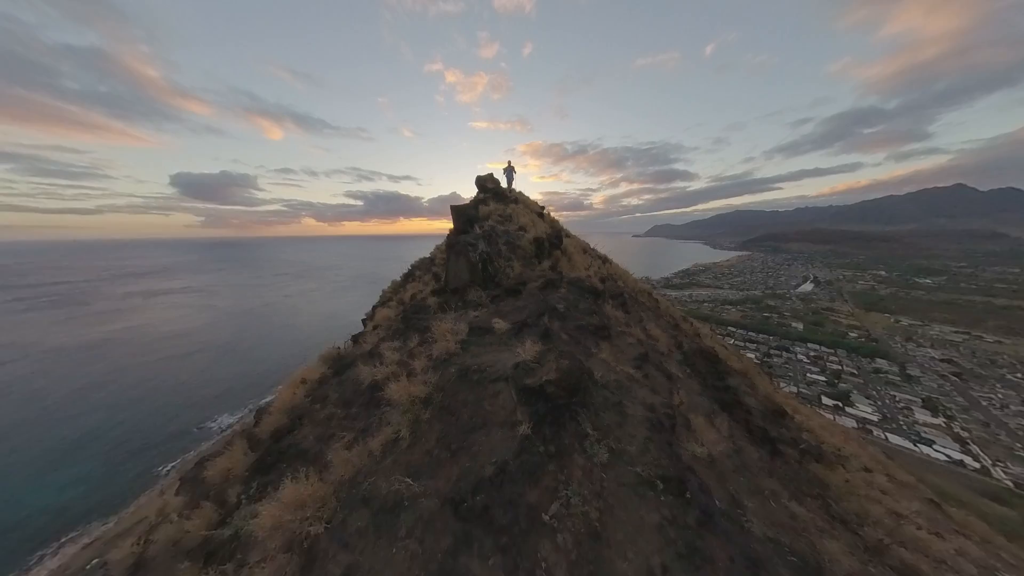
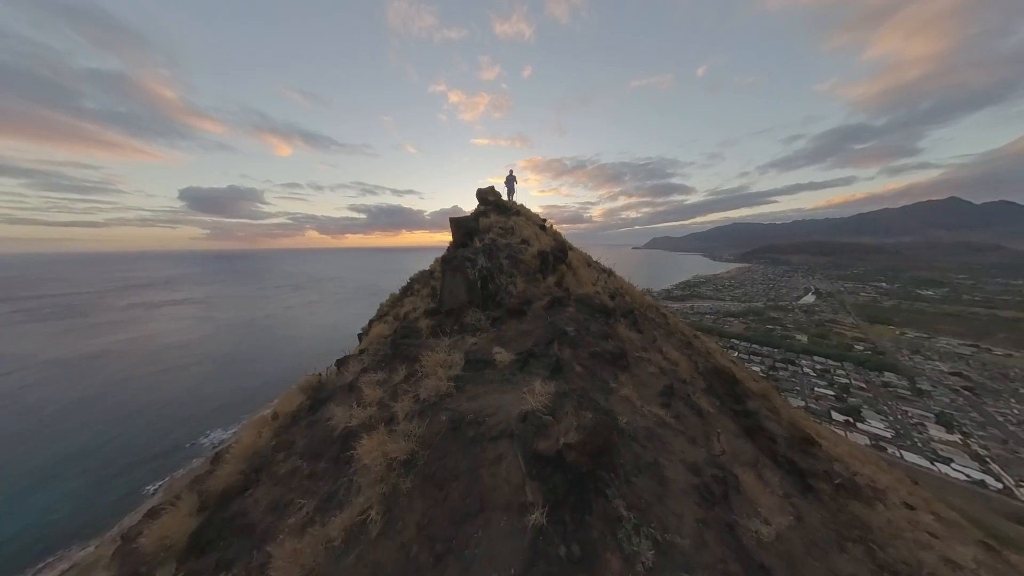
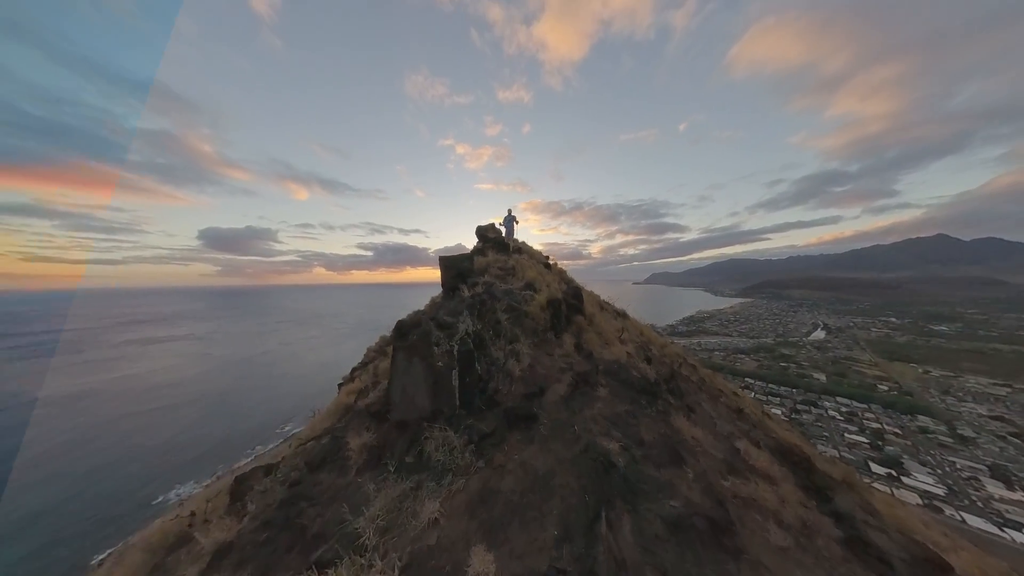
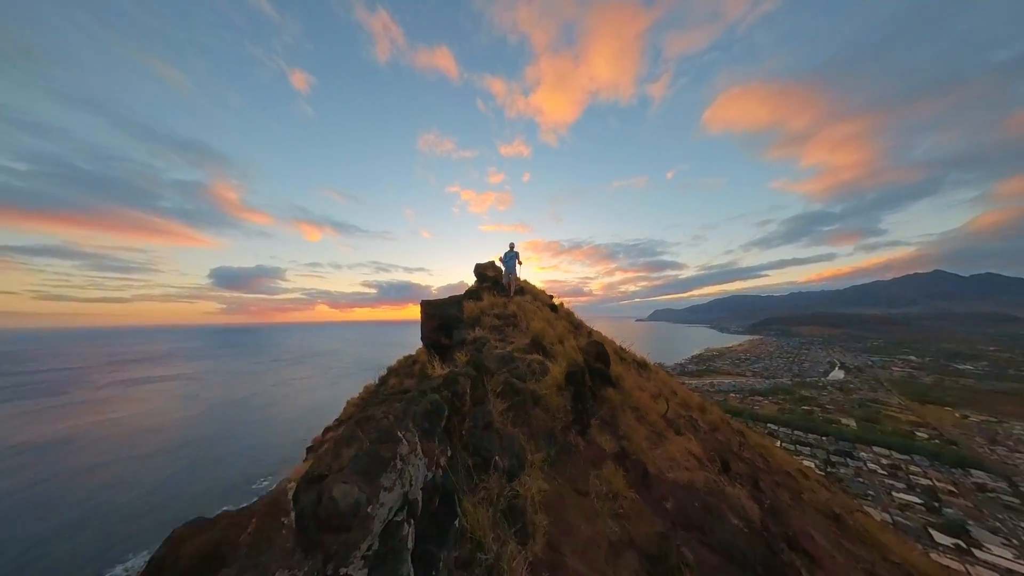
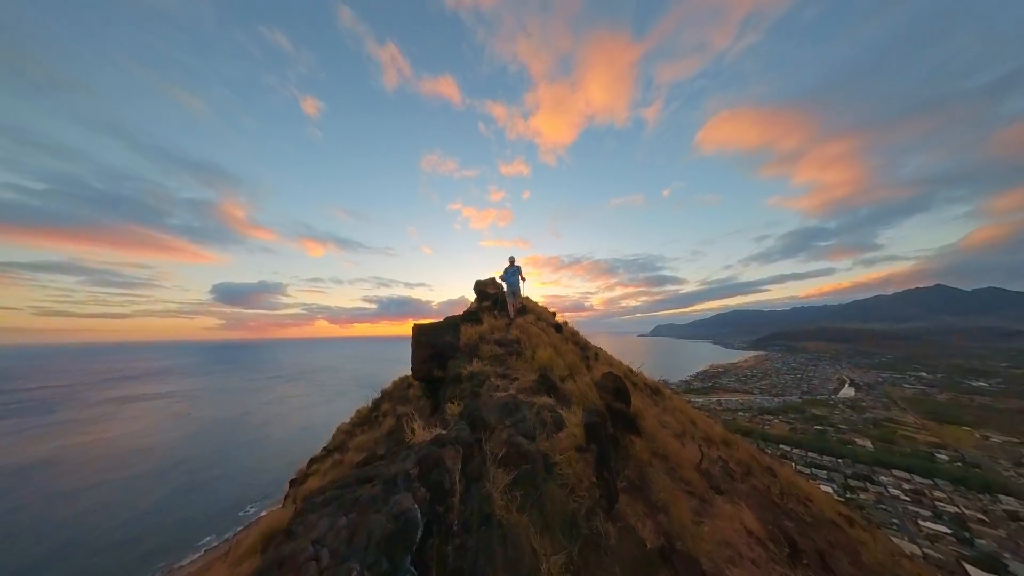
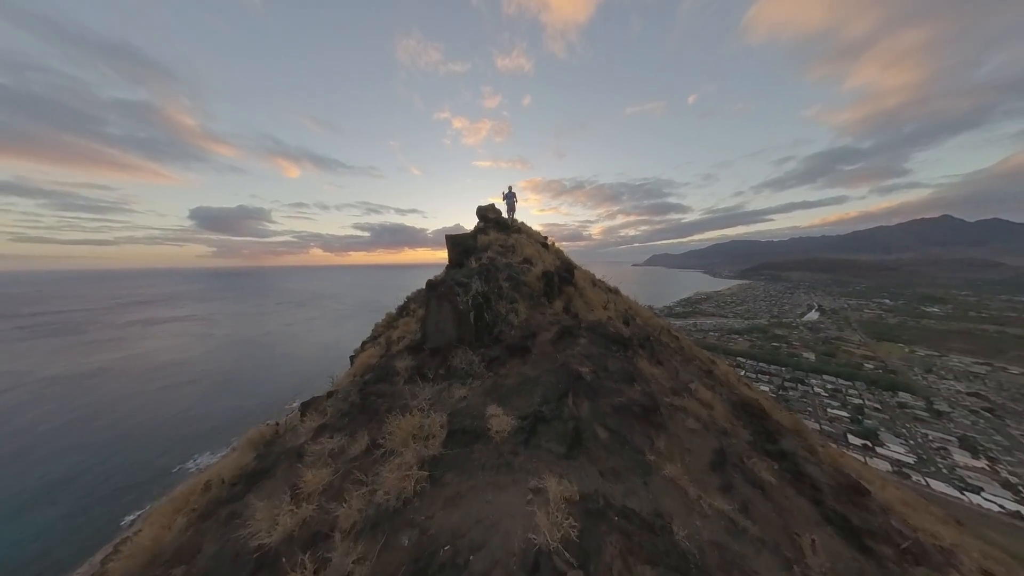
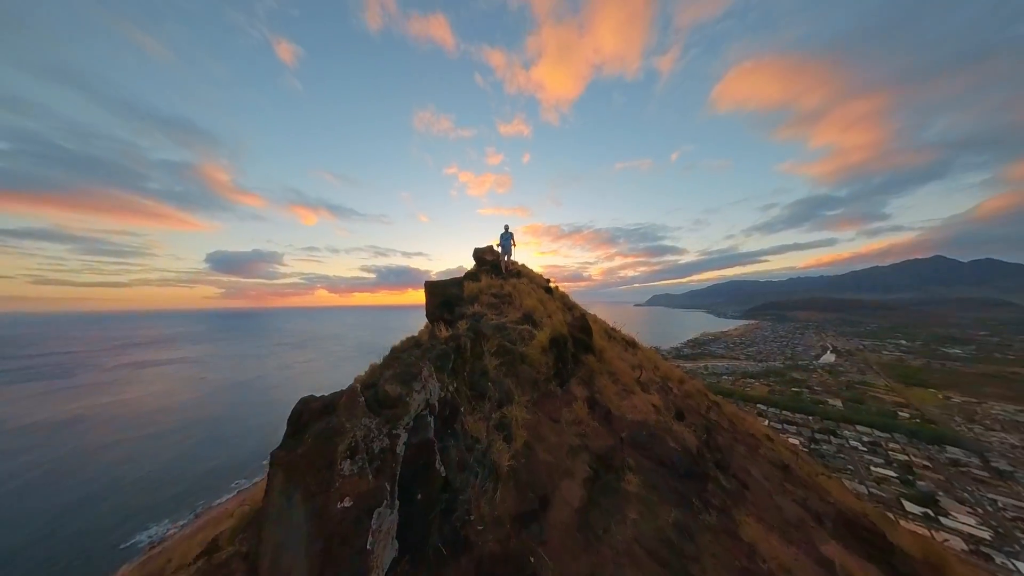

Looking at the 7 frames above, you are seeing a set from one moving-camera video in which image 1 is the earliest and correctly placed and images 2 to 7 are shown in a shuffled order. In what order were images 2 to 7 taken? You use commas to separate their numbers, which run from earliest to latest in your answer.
2, 6, 3, 7, 4, 5
